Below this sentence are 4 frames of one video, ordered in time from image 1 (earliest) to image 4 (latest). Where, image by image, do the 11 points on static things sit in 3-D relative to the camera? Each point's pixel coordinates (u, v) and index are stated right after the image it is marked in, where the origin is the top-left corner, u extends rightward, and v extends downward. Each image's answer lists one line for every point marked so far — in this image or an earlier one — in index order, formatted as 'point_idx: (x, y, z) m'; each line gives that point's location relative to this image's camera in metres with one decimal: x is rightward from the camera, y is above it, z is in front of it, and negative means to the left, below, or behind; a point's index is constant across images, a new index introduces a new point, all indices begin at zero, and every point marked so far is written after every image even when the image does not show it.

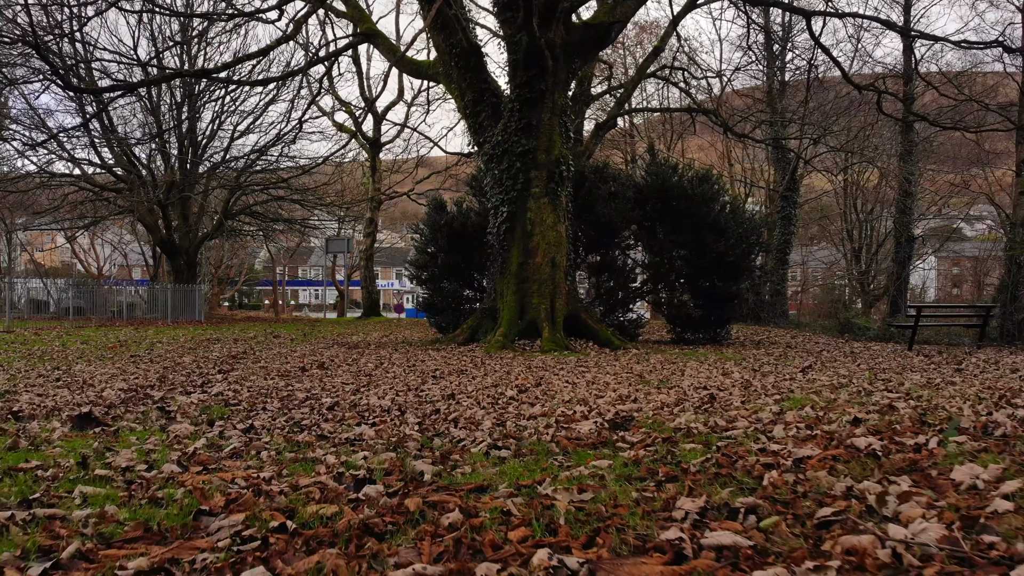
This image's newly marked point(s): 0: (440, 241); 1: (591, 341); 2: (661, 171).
0: (-1.5, +1.0, +13.7) m
1: (+1.4, -1.0, +12.0) m
2: (+3.0, +2.4, +13.5) m
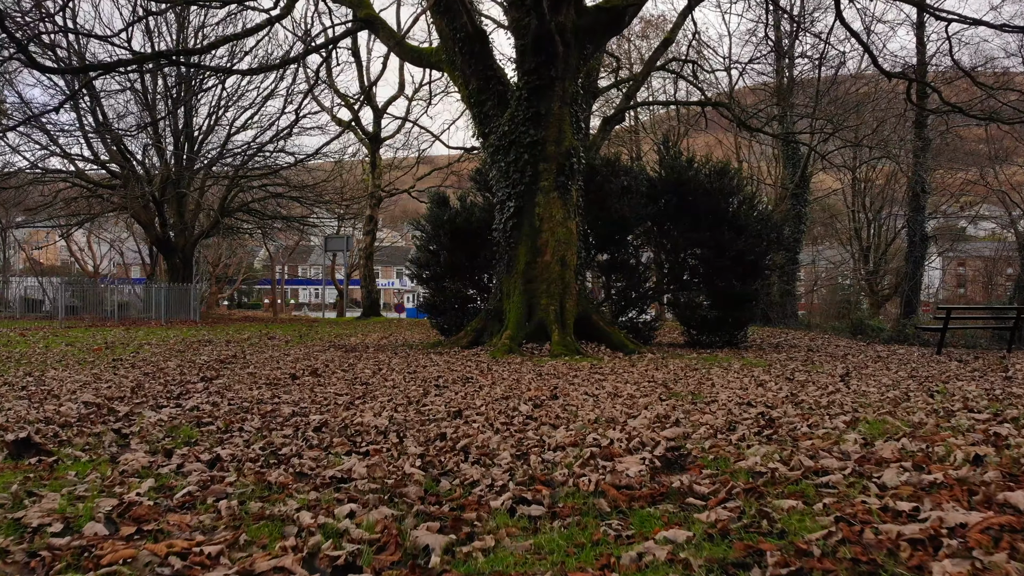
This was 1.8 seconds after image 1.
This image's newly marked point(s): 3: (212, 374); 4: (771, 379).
0: (-1.4, +1.0, +13.0) m
1: (+1.5, -1.0, +11.3) m
2: (+3.1, +2.3, +12.8) m
3: (-3.8, -1.1, +8.5) m
4: (+2.8, -1.0, +7.3) m
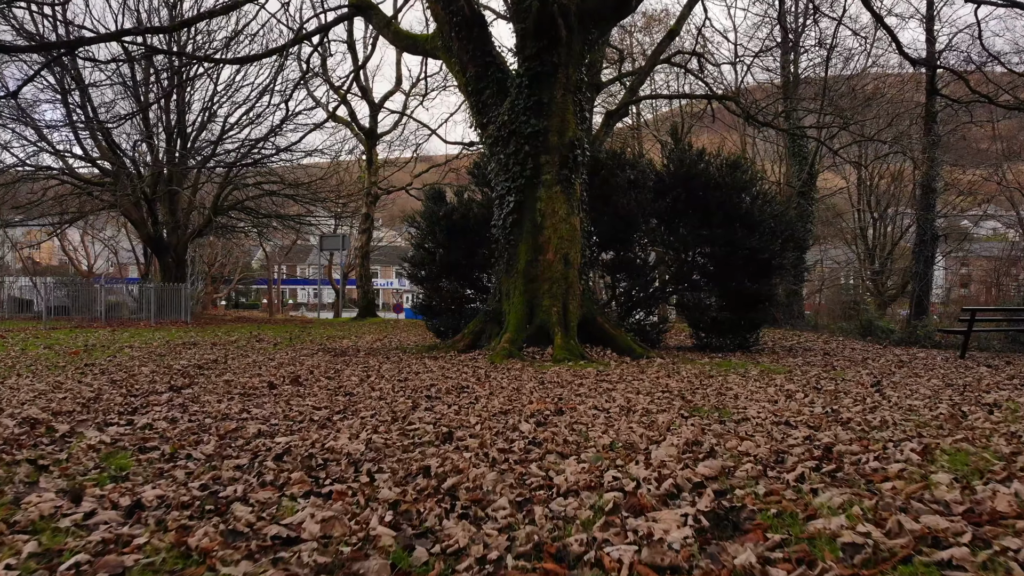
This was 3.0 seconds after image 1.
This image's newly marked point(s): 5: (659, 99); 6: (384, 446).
0: (-1.4, +1.0, +12.3) m
1: (+1.5, -1.0, +10.6) m
2: (+3.1, +2.3, +12.1) m
3: (-3.8, -1.1, +7.8) m
4: (+2.8, -1.0, +6.6) m
5: (+3.9, +5.0, +17.6) m
6: (-0.7, -0.9, +3.9) m
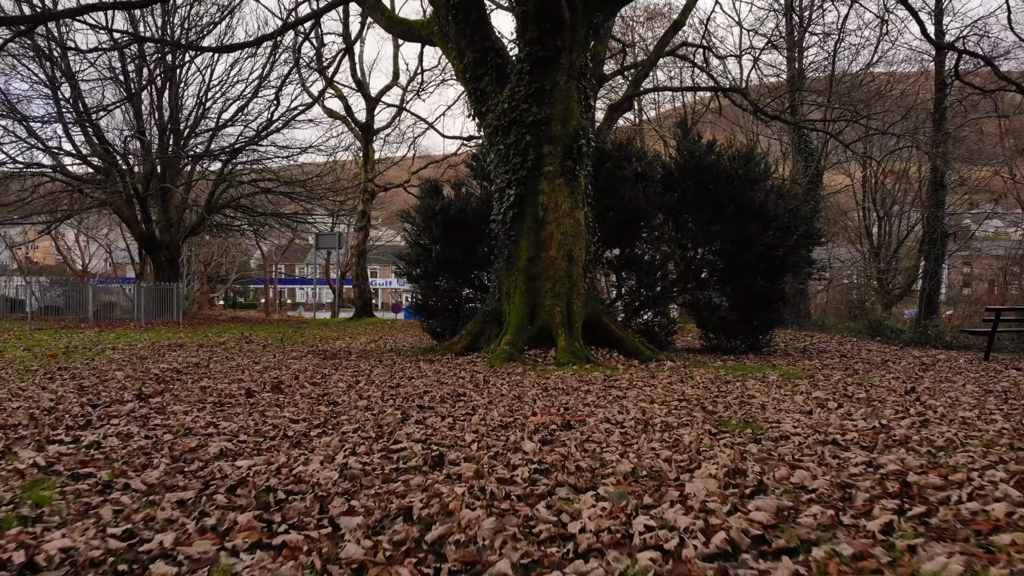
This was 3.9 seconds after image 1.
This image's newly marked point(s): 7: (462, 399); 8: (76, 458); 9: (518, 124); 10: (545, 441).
0: (-1.3, +1.0, +11.7) m
1: (+1.6, -0.9, +9.9) m
2: (+3.1, +2.4, +11.4) m
3: (-3.8, -1.1, +7.1) m
4: (+2.8, -1.0, +6.0) m
5: (+3.9, +5.0, +17.0) m
6: (-0.7, -0.9, +3.3) m
7: (-0.5, -1.0, +6.1) m
8: (-2.5, -1.0, +3.9) m
9: (+0.1, +2.4, +9.9) m
10: (+0.2, -0.9, +4.1) m
